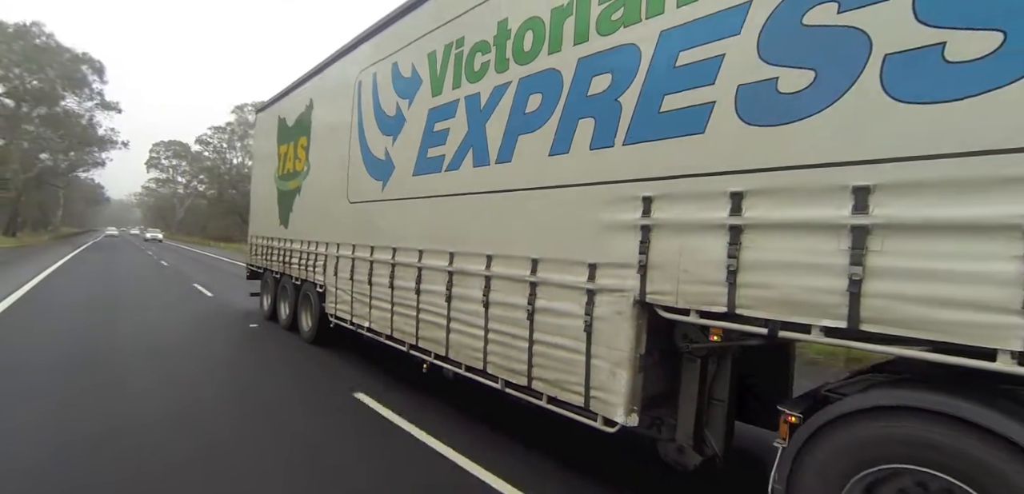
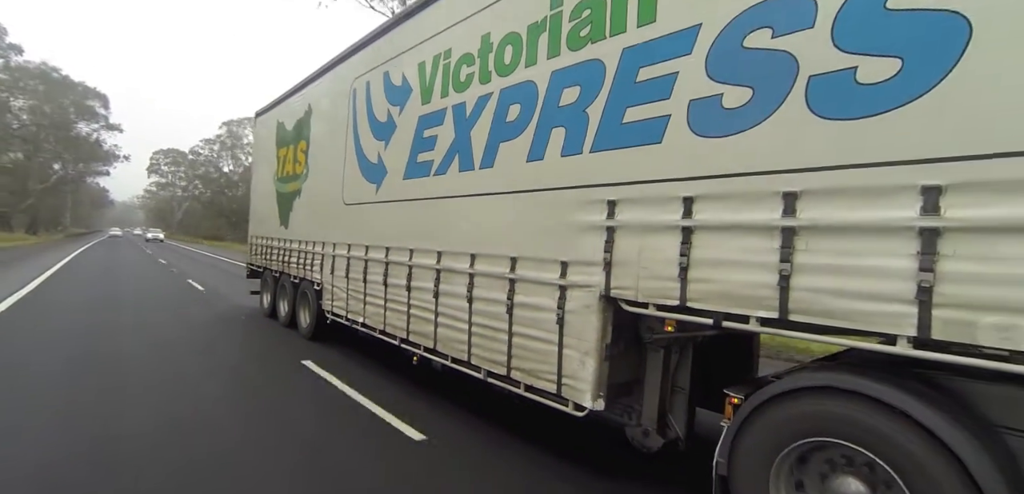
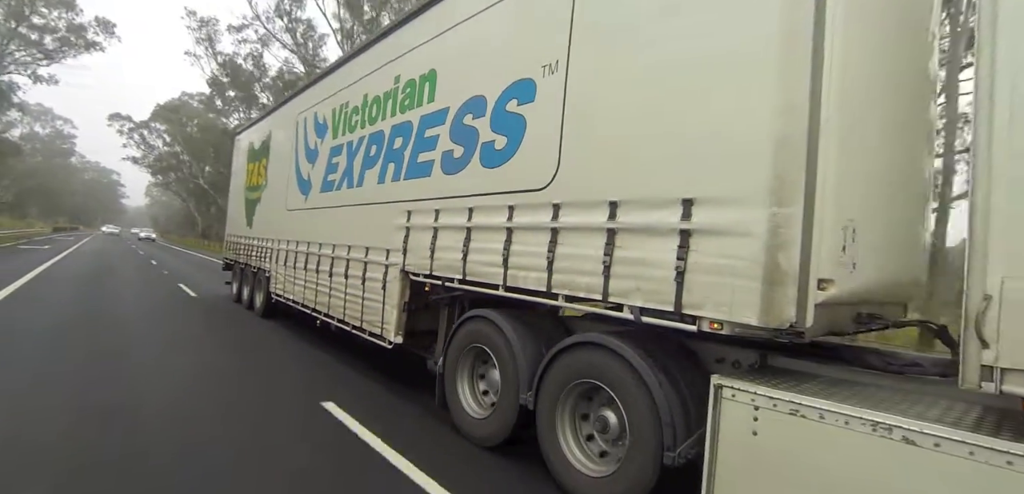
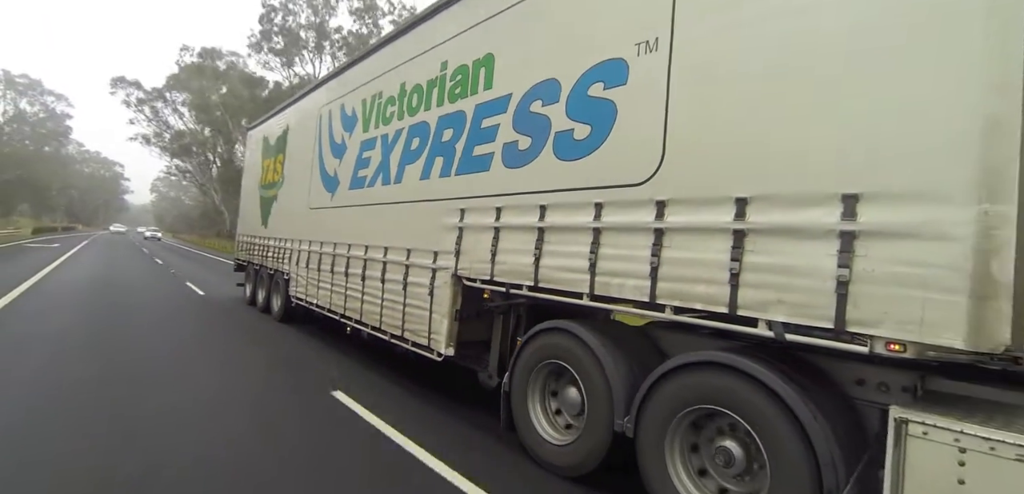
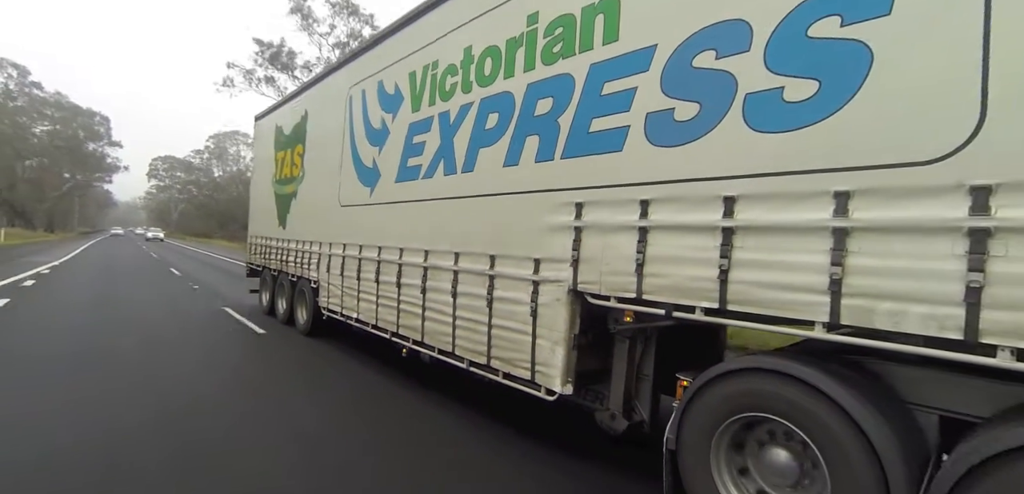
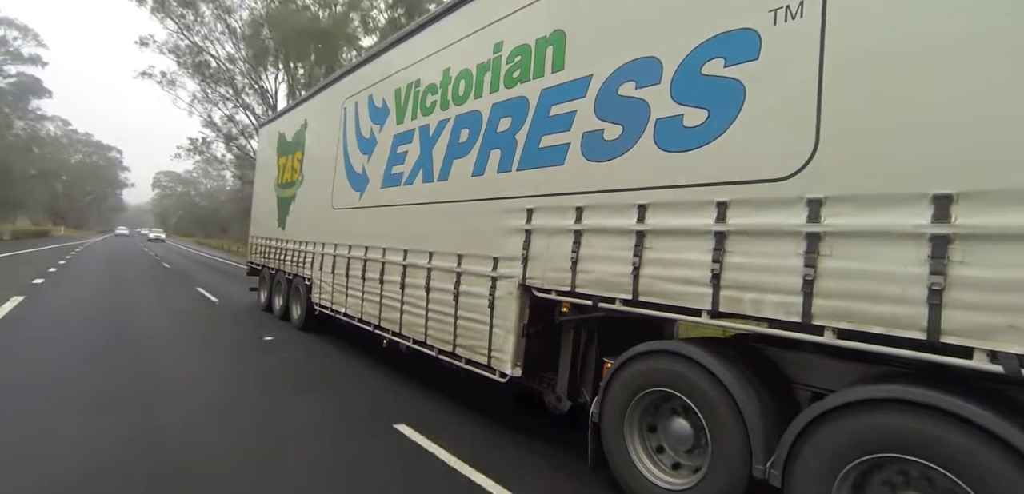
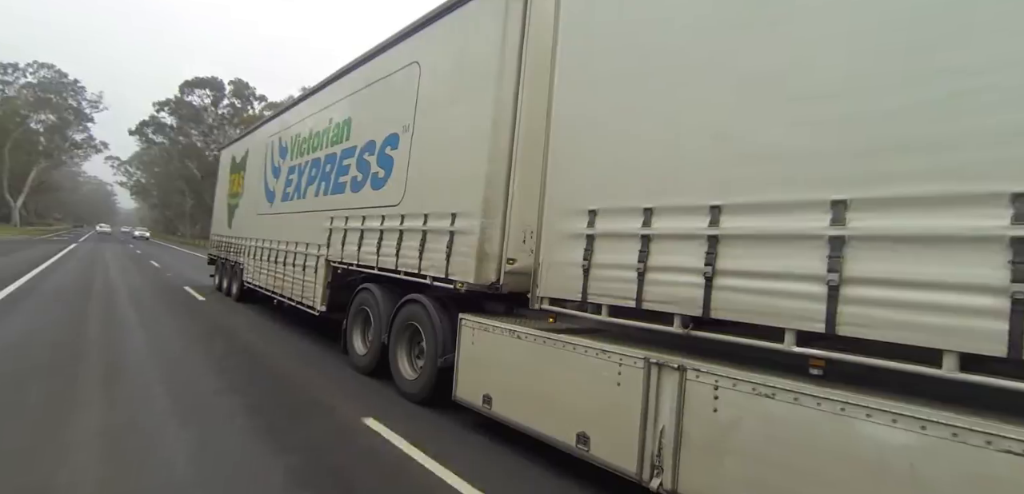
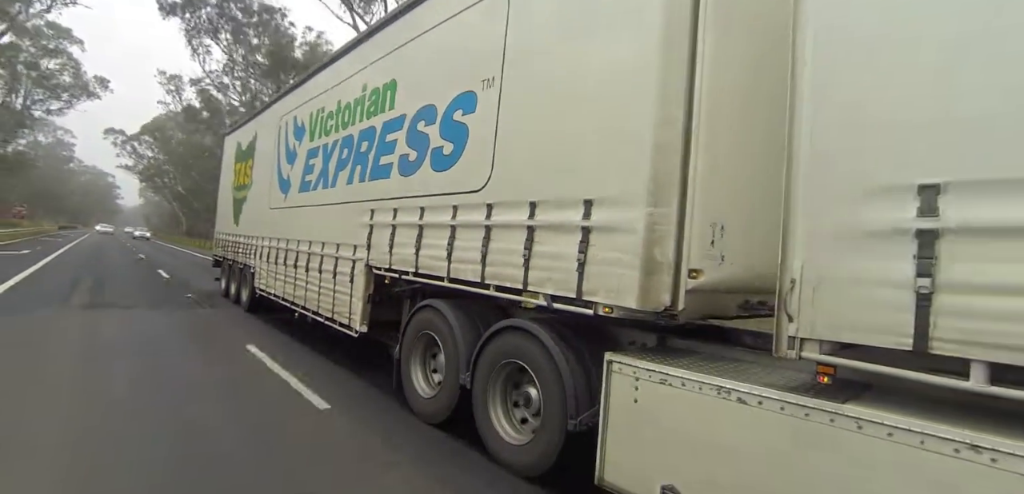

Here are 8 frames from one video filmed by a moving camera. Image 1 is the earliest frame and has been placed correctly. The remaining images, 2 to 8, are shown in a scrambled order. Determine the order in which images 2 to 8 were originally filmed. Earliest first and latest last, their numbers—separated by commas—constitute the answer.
2, 5, 6, 4, 3, 8, 7
